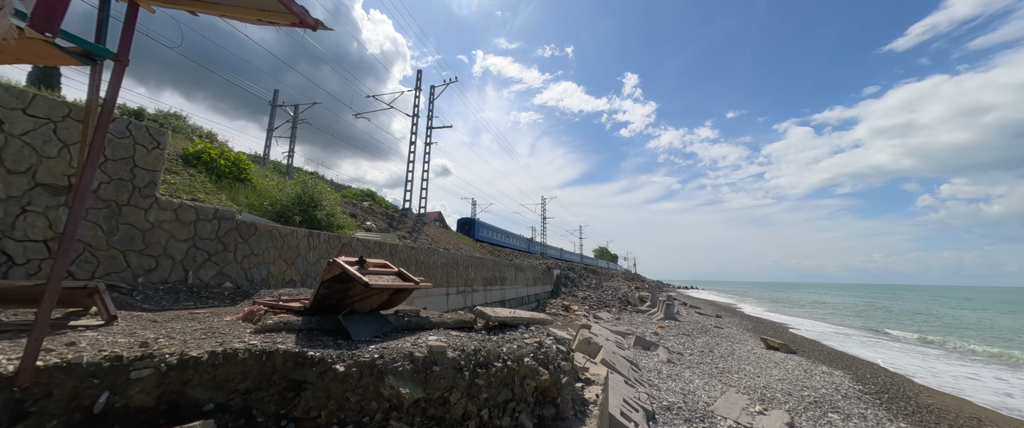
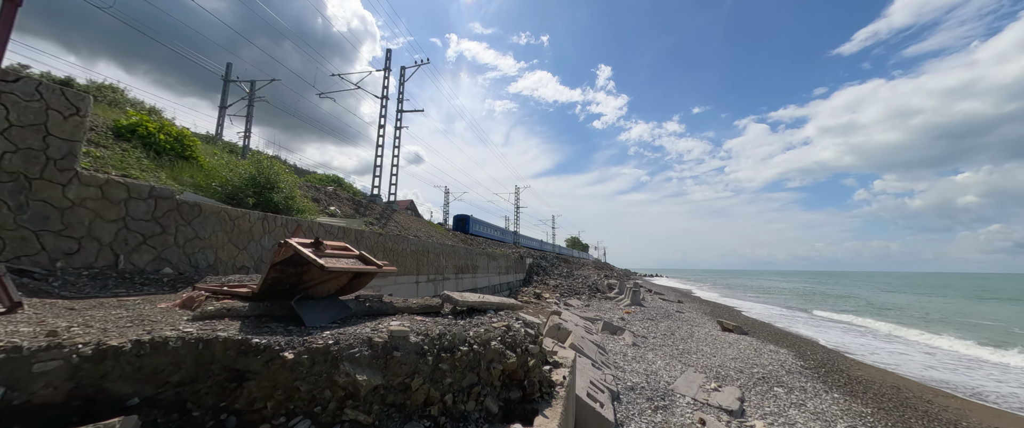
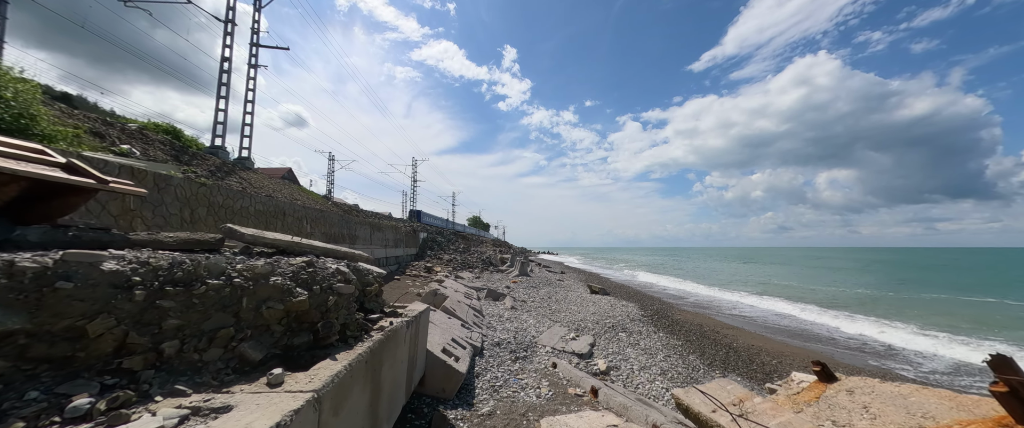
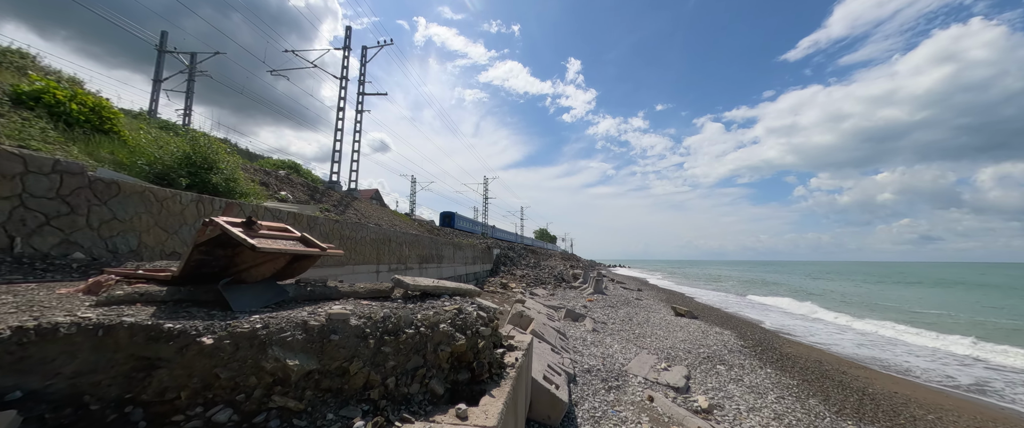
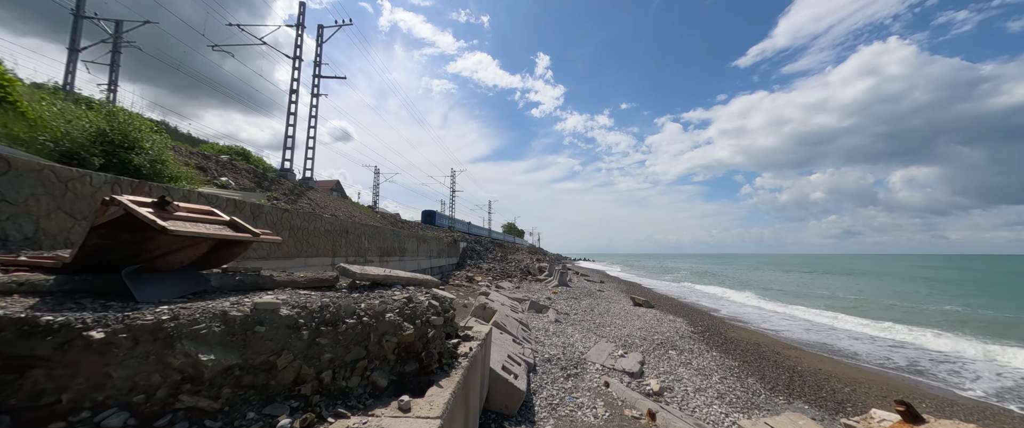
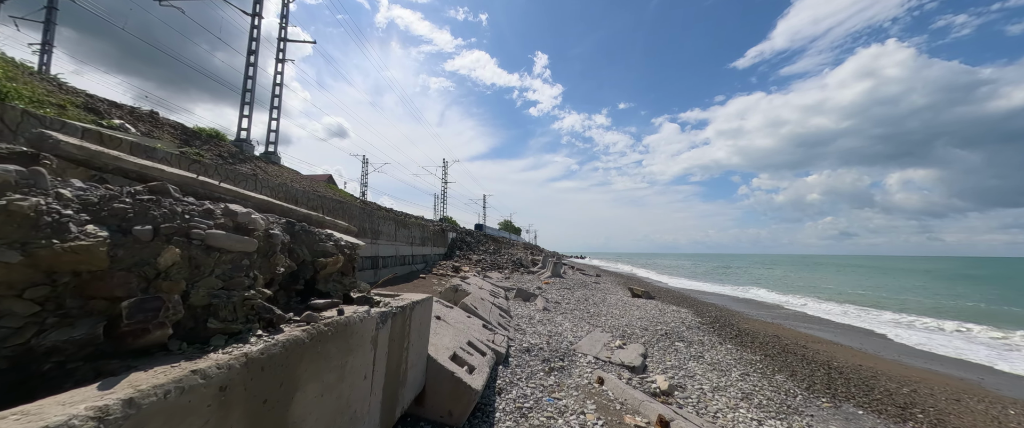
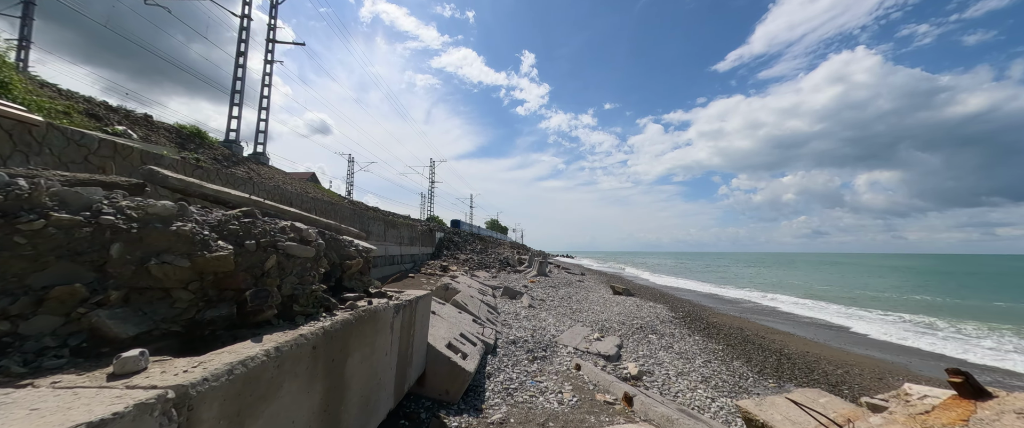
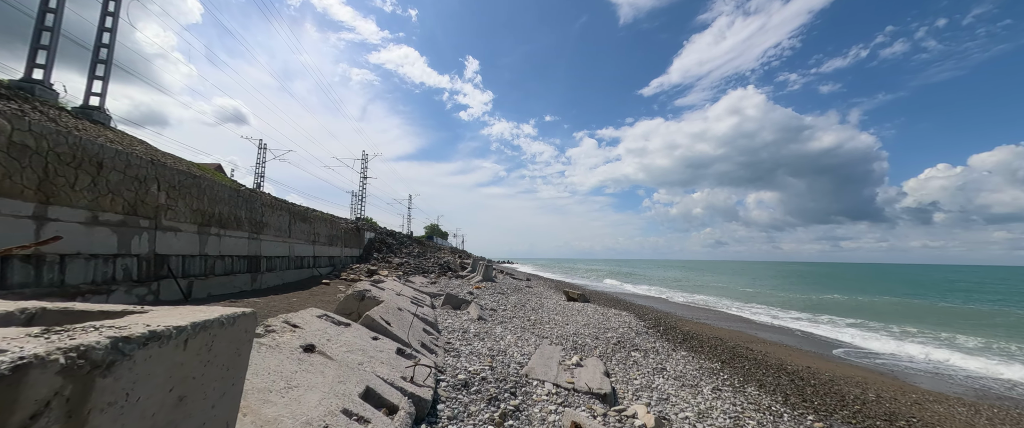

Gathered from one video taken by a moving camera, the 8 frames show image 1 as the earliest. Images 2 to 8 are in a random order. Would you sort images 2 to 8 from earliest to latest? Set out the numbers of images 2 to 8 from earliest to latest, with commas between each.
2, 4, 5, 3, 7, 6, 8
